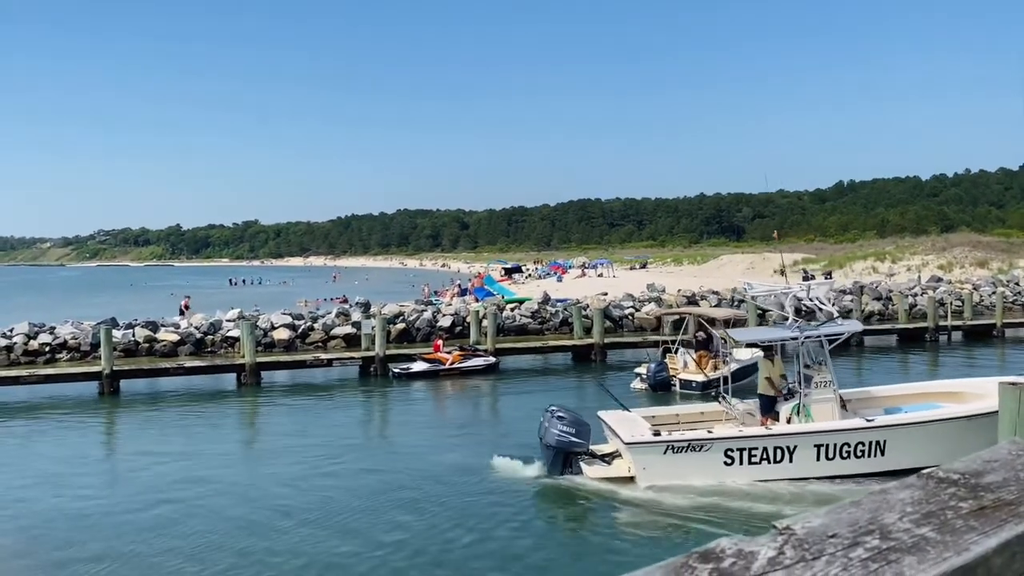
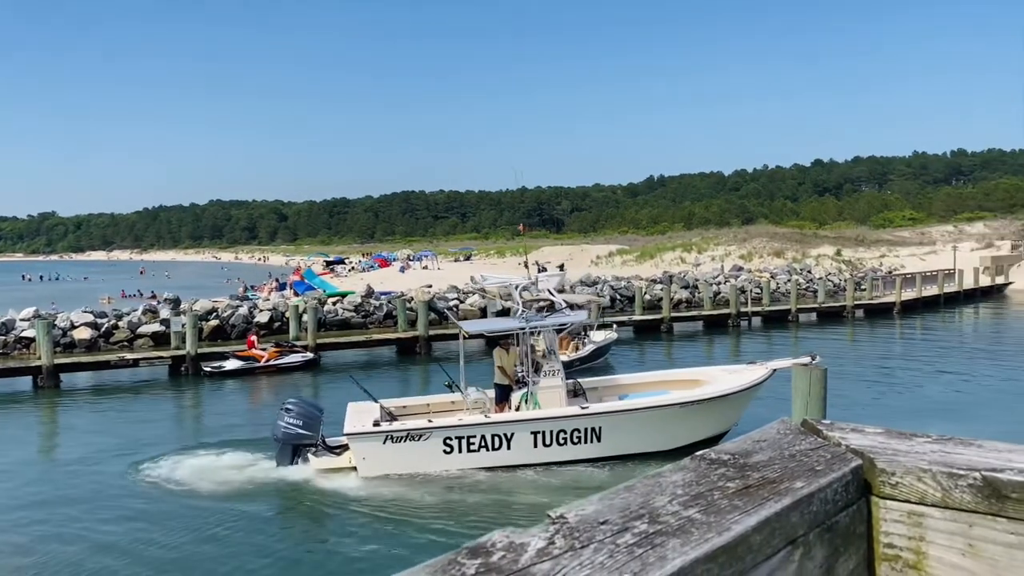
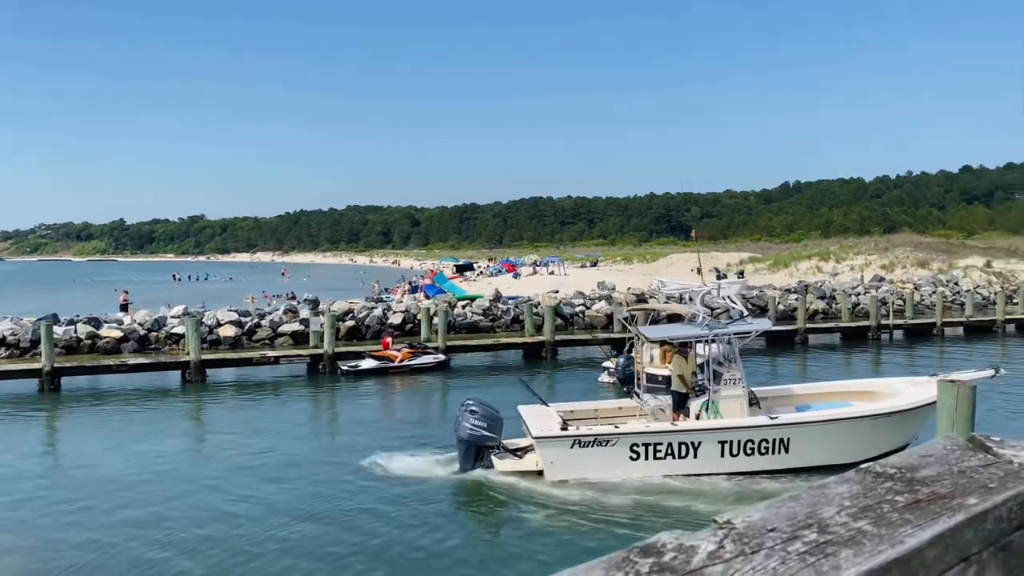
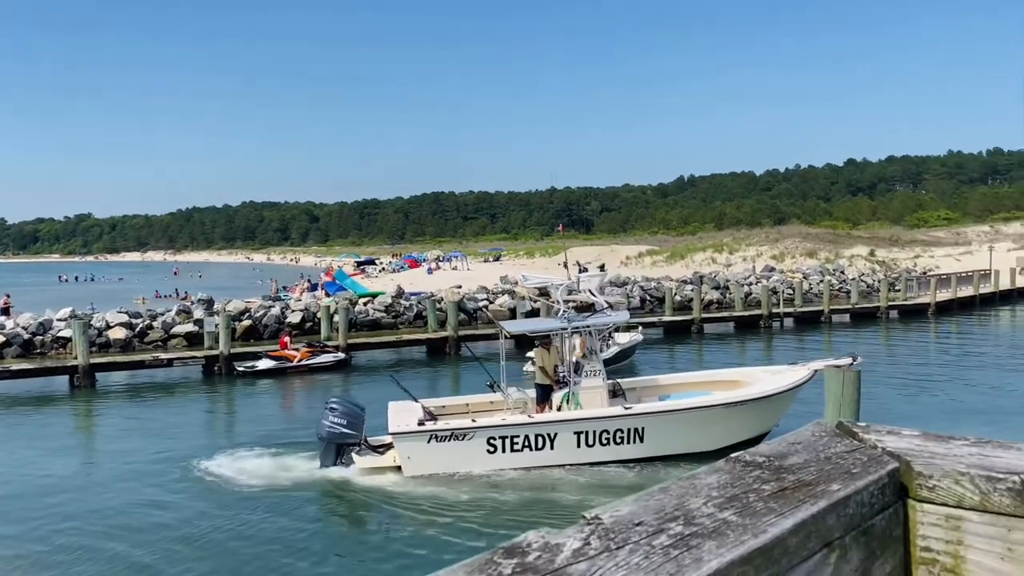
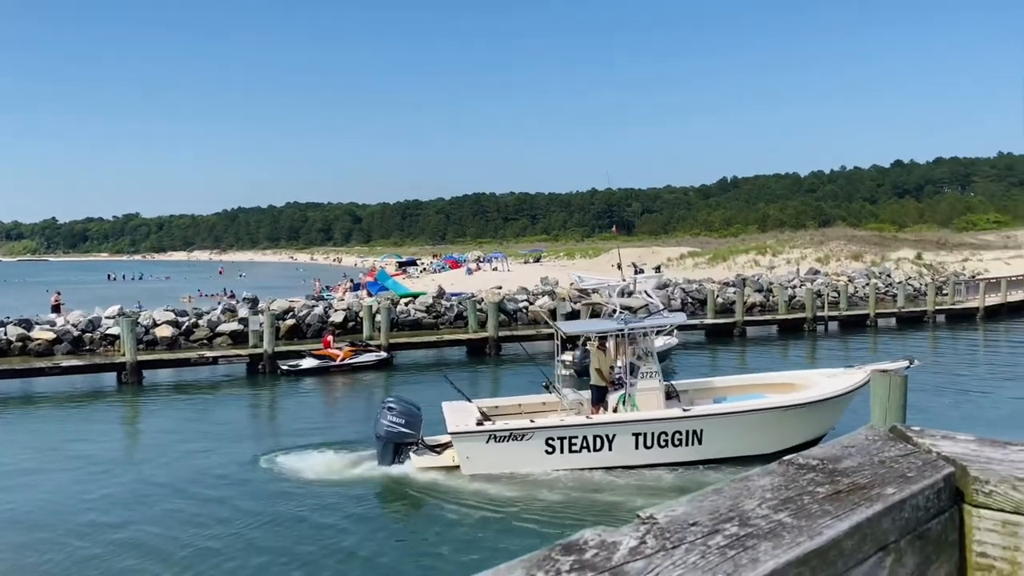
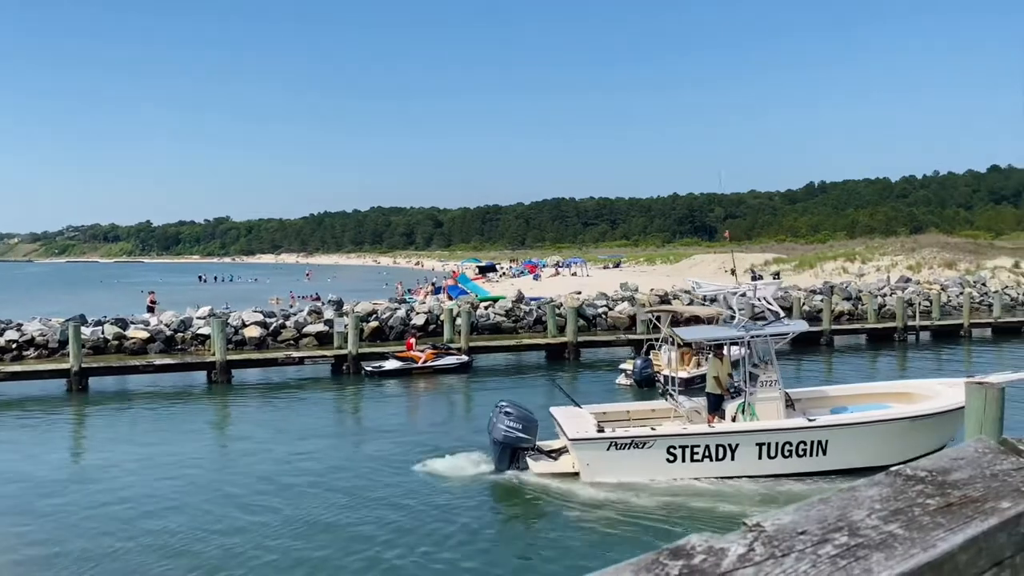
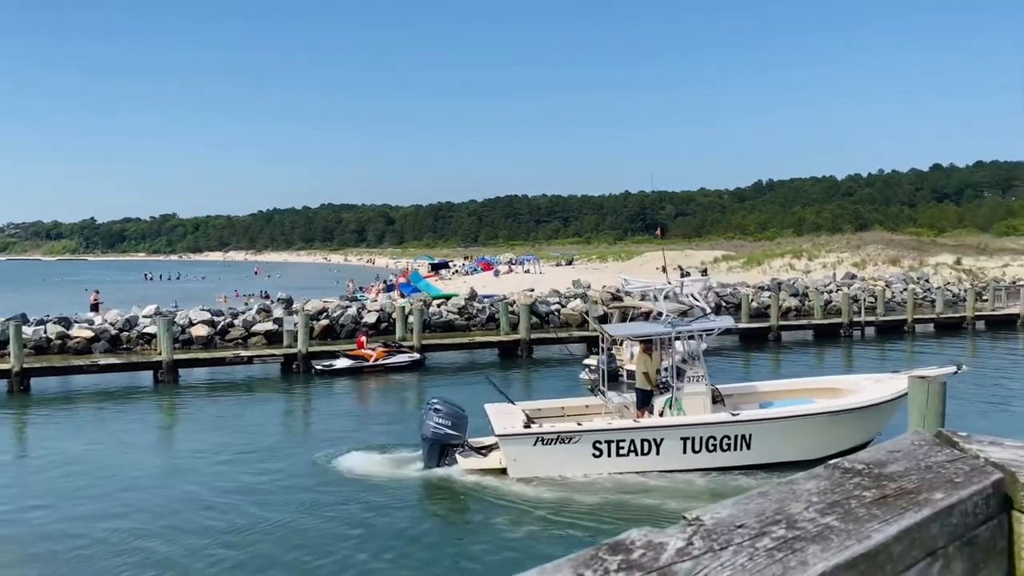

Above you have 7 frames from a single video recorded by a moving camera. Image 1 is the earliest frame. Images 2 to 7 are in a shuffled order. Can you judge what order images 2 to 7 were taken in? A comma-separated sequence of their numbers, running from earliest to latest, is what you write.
6, 3, 7, 5, 4, 2
